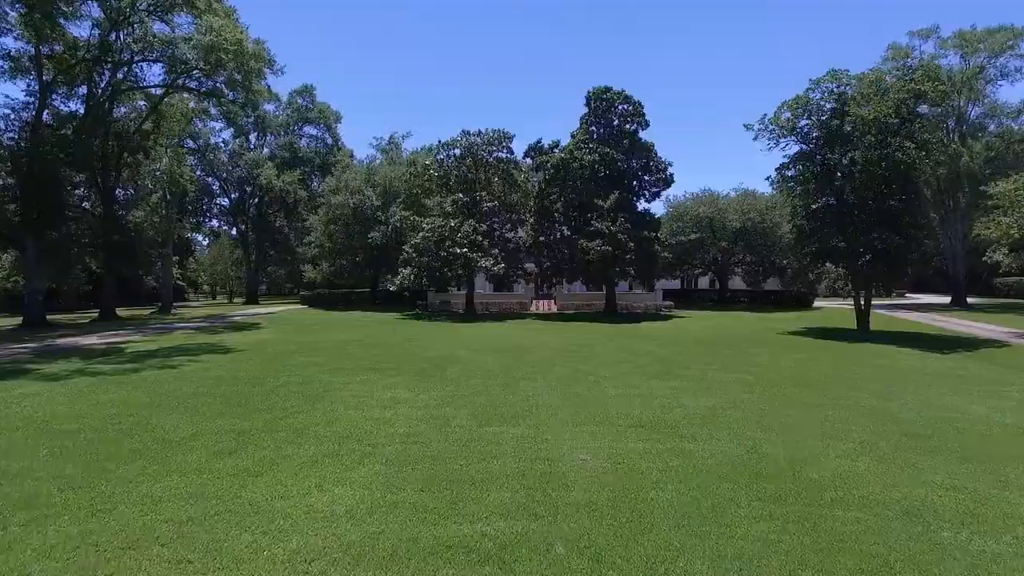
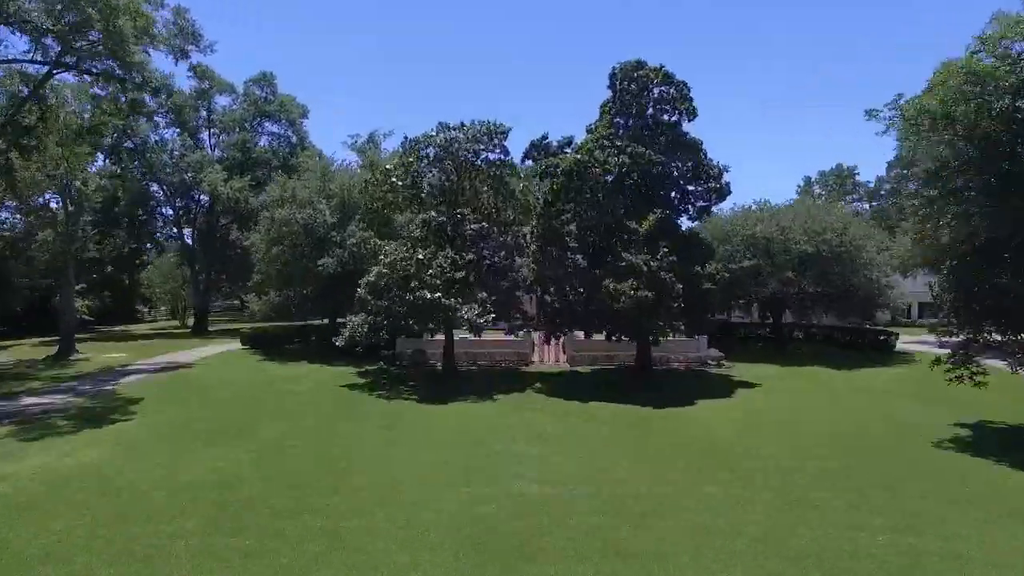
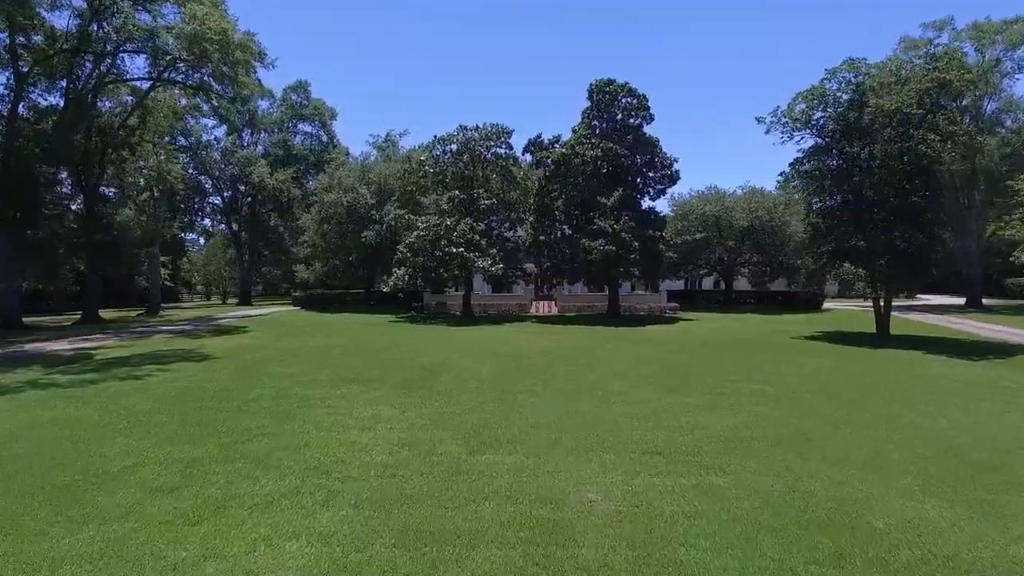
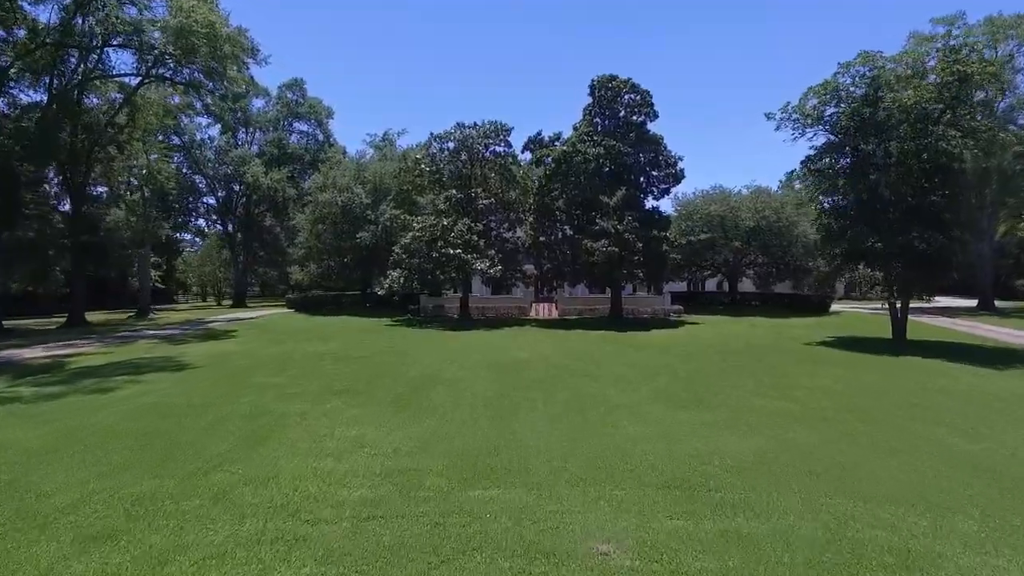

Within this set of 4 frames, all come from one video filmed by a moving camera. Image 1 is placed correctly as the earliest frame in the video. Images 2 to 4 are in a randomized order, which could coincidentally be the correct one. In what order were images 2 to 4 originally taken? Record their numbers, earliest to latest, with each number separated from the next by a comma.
3, 4, 2
